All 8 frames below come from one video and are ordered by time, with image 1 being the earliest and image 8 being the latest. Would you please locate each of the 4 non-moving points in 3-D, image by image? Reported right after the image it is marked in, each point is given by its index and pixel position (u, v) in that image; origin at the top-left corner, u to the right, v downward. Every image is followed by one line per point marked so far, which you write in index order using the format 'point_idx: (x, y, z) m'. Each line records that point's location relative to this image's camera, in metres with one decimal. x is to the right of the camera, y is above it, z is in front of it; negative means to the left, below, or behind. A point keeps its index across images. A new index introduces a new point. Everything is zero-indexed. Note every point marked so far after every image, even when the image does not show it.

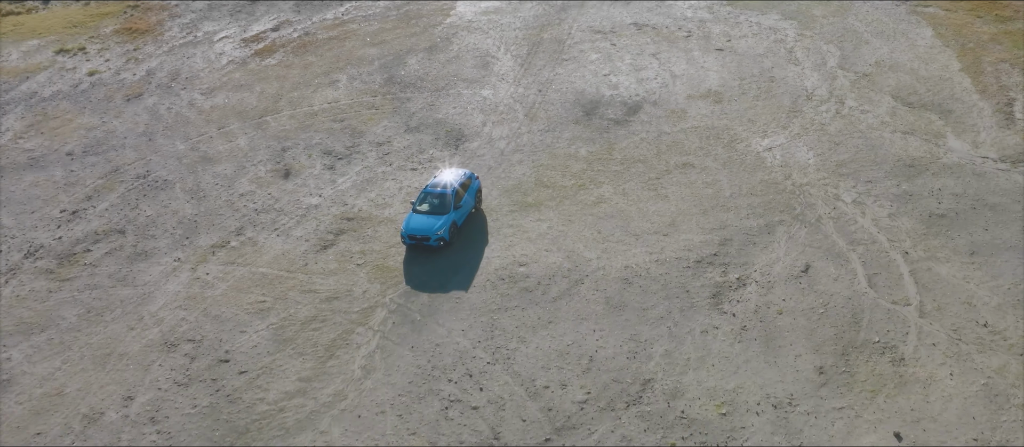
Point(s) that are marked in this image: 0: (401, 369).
0: (-1.0, -1.2, +8.5) m
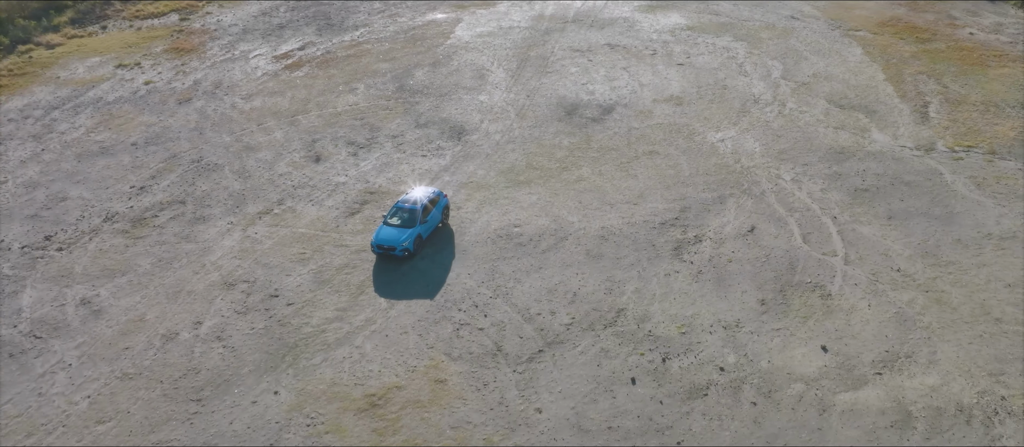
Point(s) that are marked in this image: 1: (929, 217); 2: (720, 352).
0: (-1.1, -0.8, +10.2) m
1: (+5.7, +0.2, +11.3) m
2: (+2.3, -1.4, +9.4) m
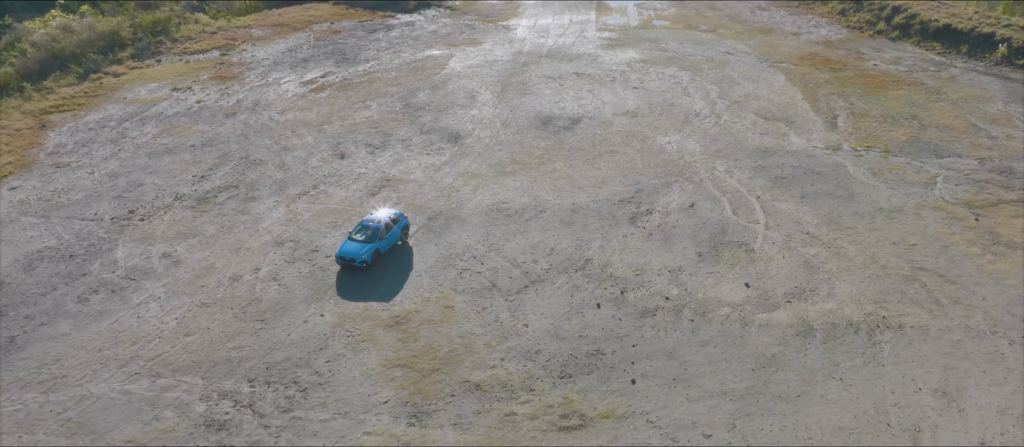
0: (-1.2, -0.4, +12.8) m
1: (+5.5, +0.5, +14.2) m
2: (+2.2, -0.9, +12.1) m
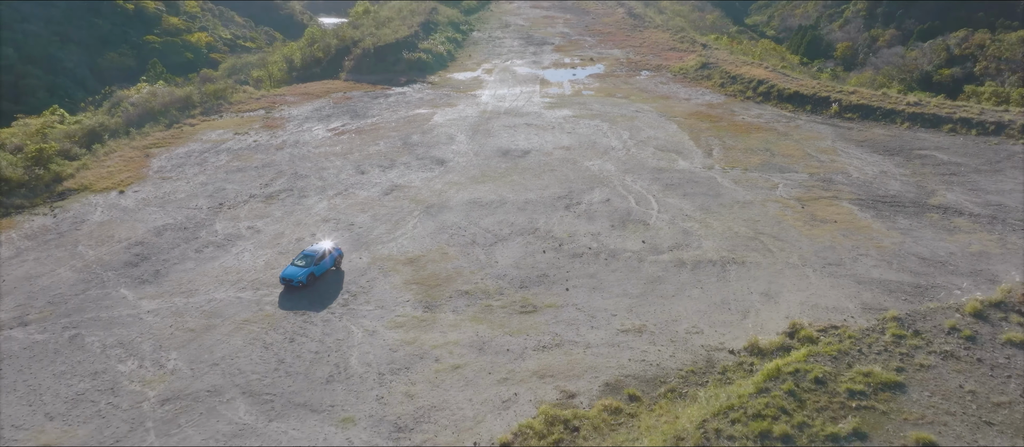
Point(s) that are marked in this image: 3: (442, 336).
0: (-1.8, -0.1, +18.6) m
1: (+4.7, +0.8, +20.4) m
2: (+1.7, -0.4, +18.0) m
3: (-1.2, -1.9, +14.6) m
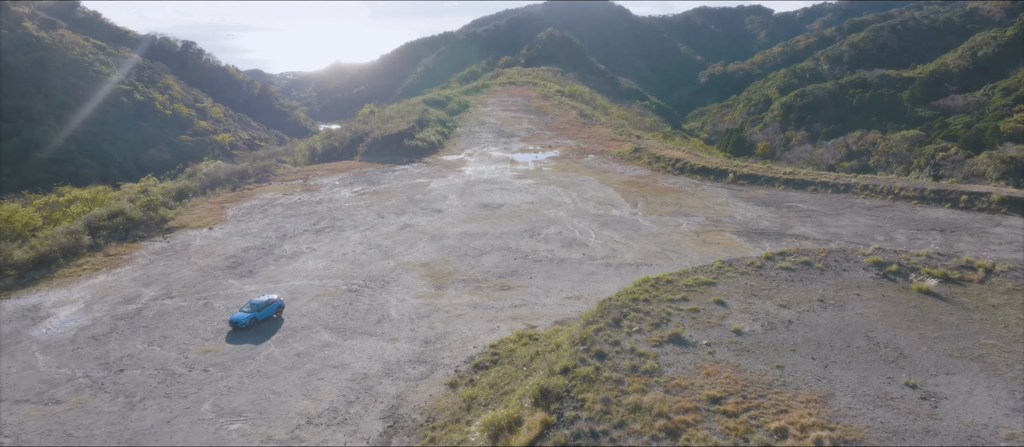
0: (-2.5, -0.8, +26.4) m
1: (+4.0, -0.1, +28.6) m
2: (+1.1, -1.0, +25.9) m
3: (-1.7, -2.1, +22.3) m
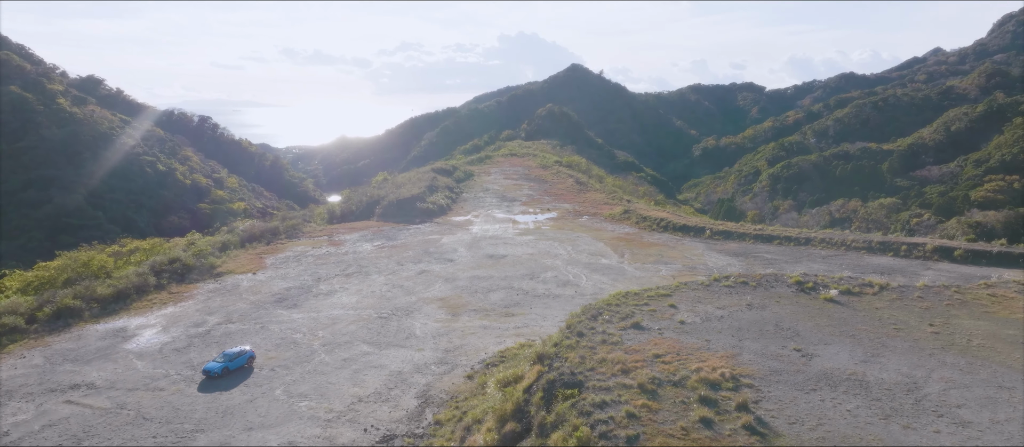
0: (-2.4, -2.4, +31.3) m
1: (+4.1, -1.9, +33.6) m
2: (+1.2, -2.5, +30.8) m
3: (-1.6, -3.2, +27.1) m
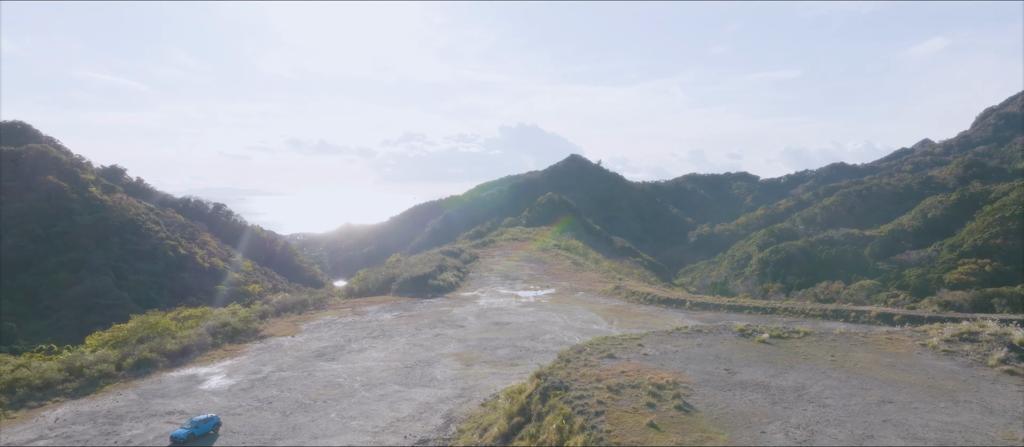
0: (-2.2, -5.4, +37.1) m
1: (+4.3, -5.1, +39.4) m
2: (+1.3, -5.4, +36.6) m
3: (-1.4, -5.8, +32.8) m
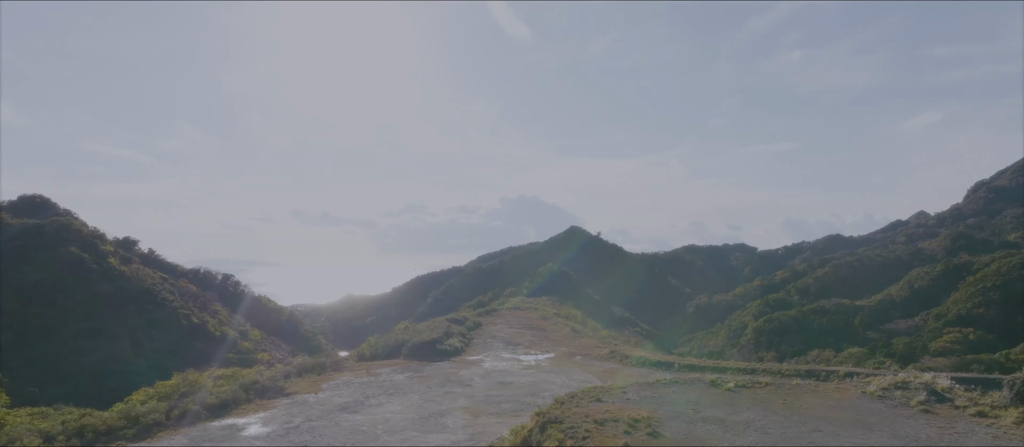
0: (-2.1, -8.7, +41.5) m
1: (+4.4, -8.7, +43.8) m
2: (+1.5, -8.7, +40.9) m
3: (-1.3, -8.8, +37.2) m
